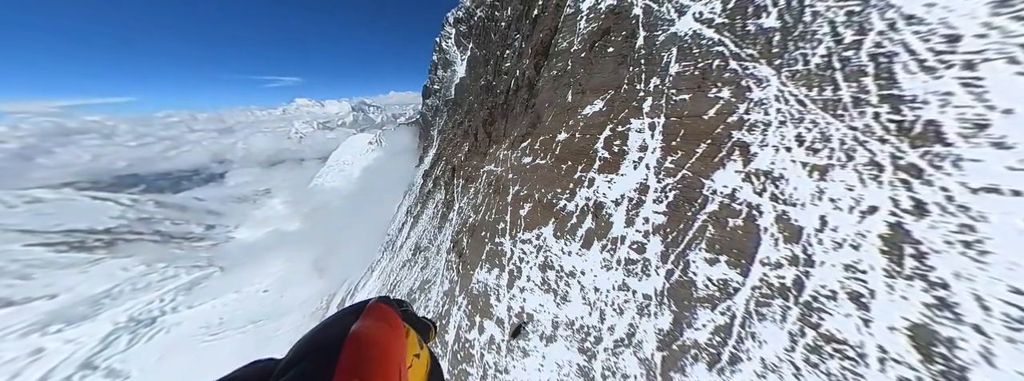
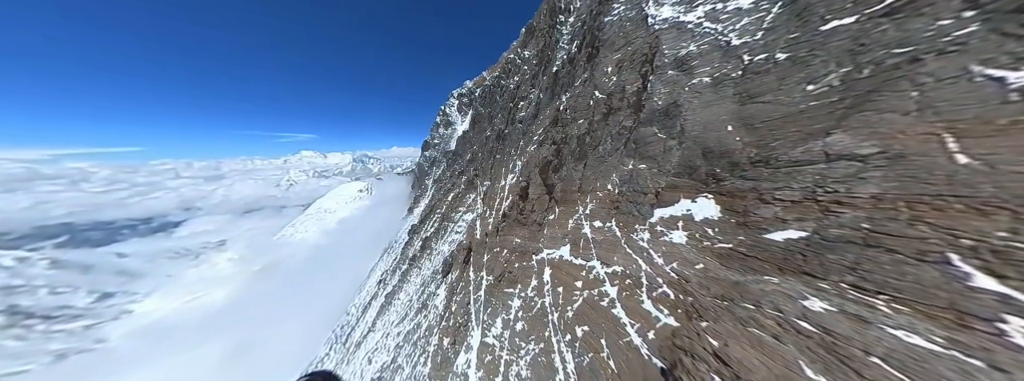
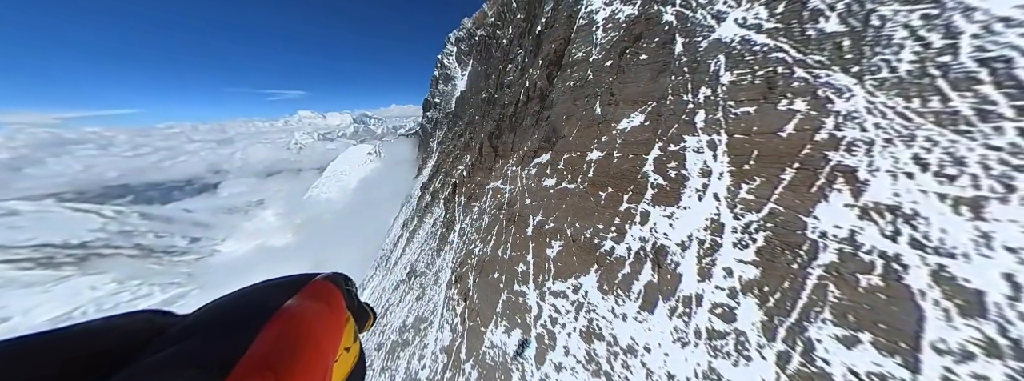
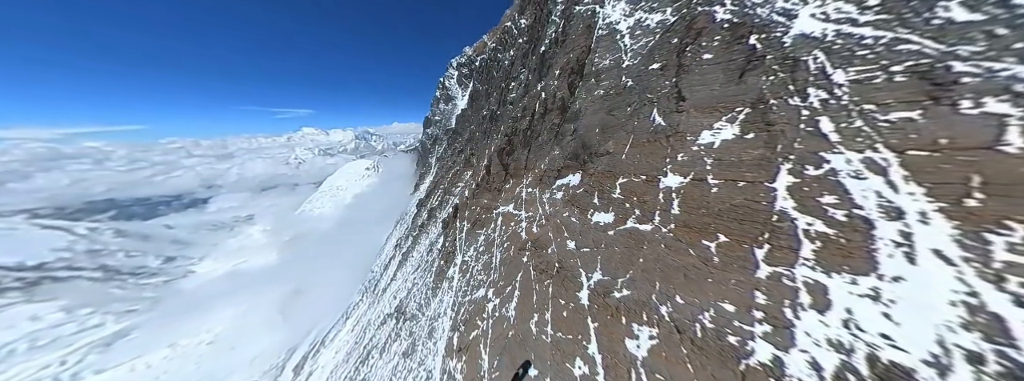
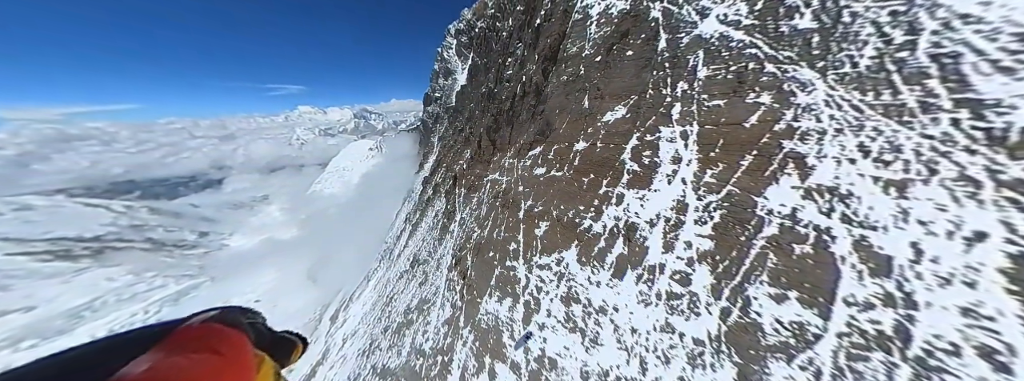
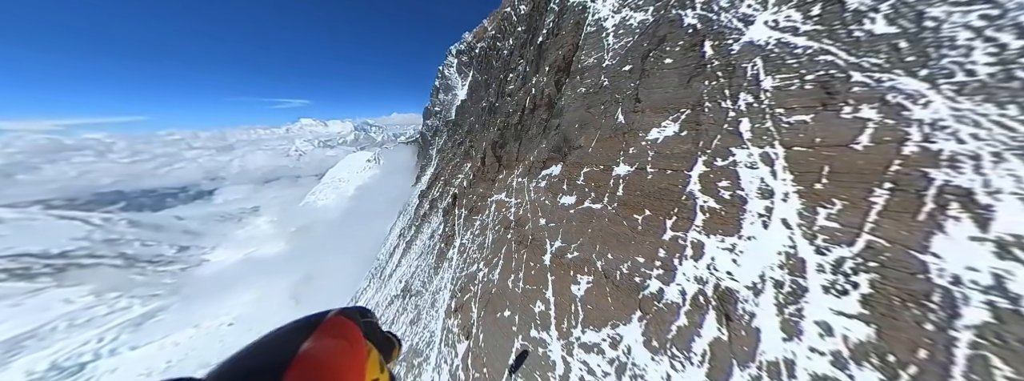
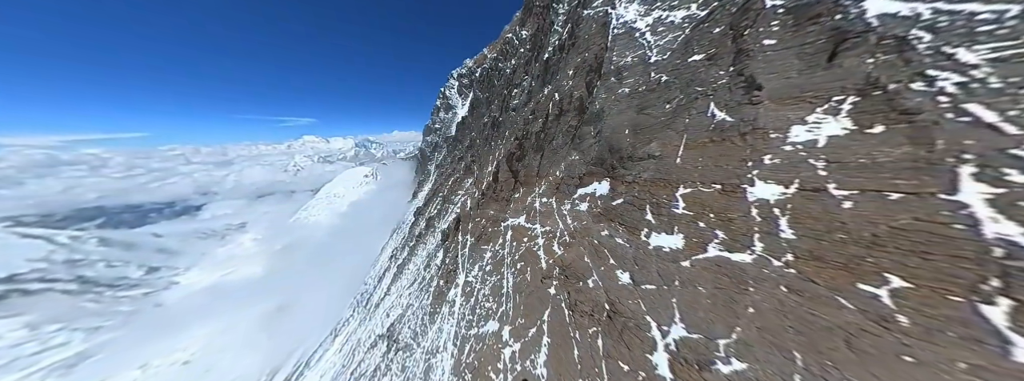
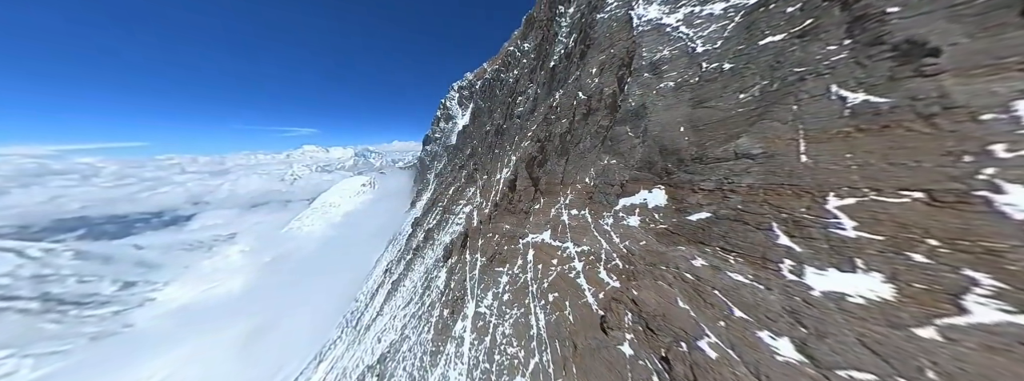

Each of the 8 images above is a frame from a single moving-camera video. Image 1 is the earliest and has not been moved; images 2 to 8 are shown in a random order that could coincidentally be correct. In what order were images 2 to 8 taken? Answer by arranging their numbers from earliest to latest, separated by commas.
5, 3, 6, 4, 7, 8, 2
